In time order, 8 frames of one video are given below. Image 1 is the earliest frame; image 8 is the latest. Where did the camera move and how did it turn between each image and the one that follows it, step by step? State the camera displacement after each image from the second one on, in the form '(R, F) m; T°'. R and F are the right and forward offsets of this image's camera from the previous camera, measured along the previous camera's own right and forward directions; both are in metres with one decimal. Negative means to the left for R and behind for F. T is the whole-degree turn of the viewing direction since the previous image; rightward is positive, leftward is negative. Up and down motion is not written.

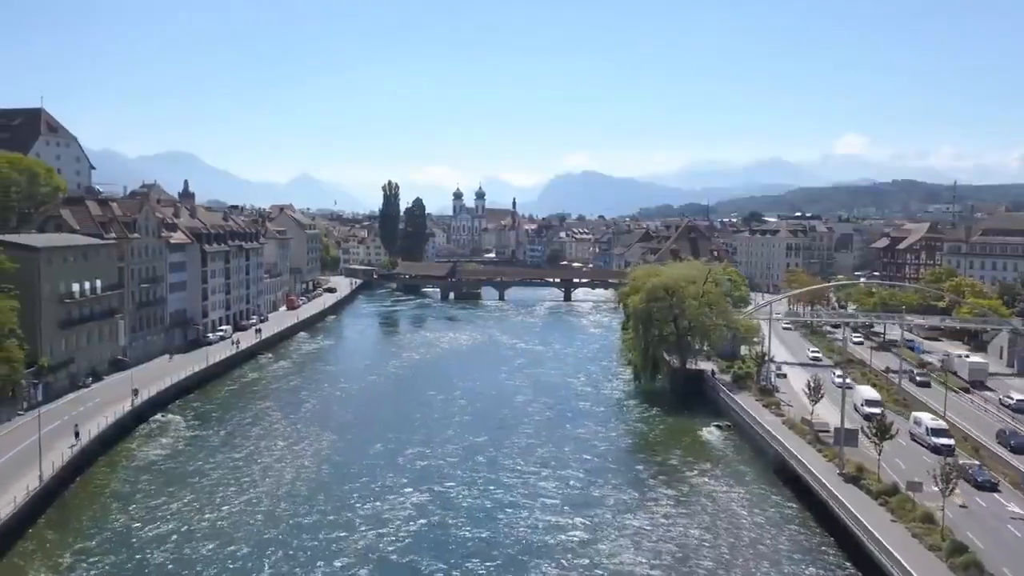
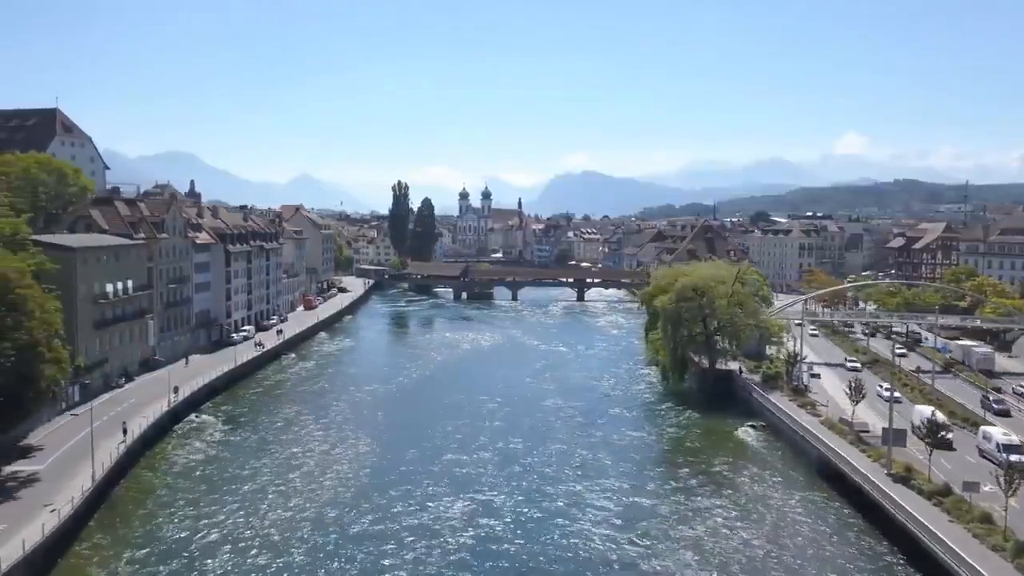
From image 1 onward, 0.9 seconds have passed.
(-1.6, +0.1) m; 0°
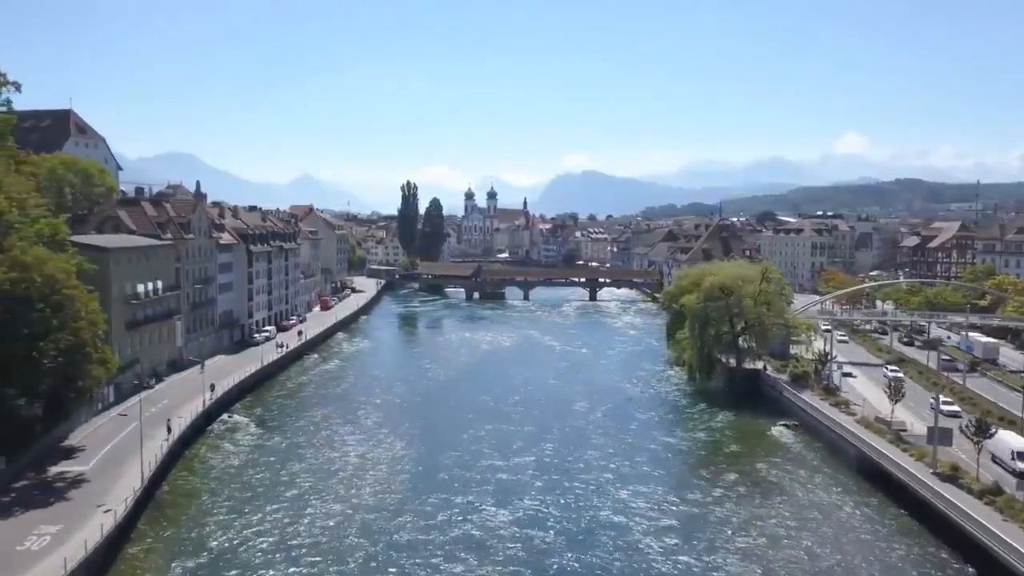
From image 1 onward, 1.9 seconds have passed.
(-1.5, +0.1) m; 0°
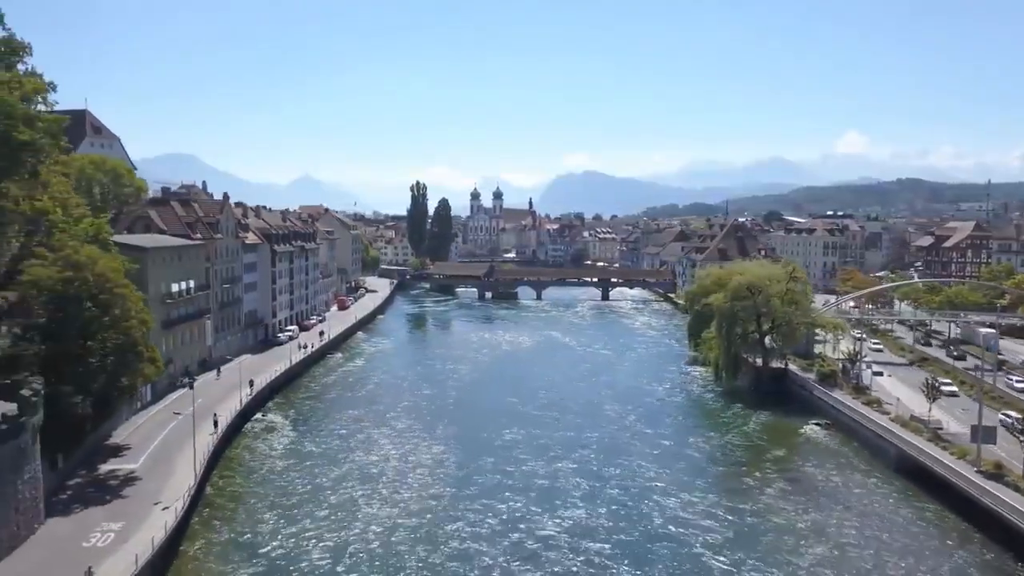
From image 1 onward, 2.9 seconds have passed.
(-1.5, -0.1) m; 0°
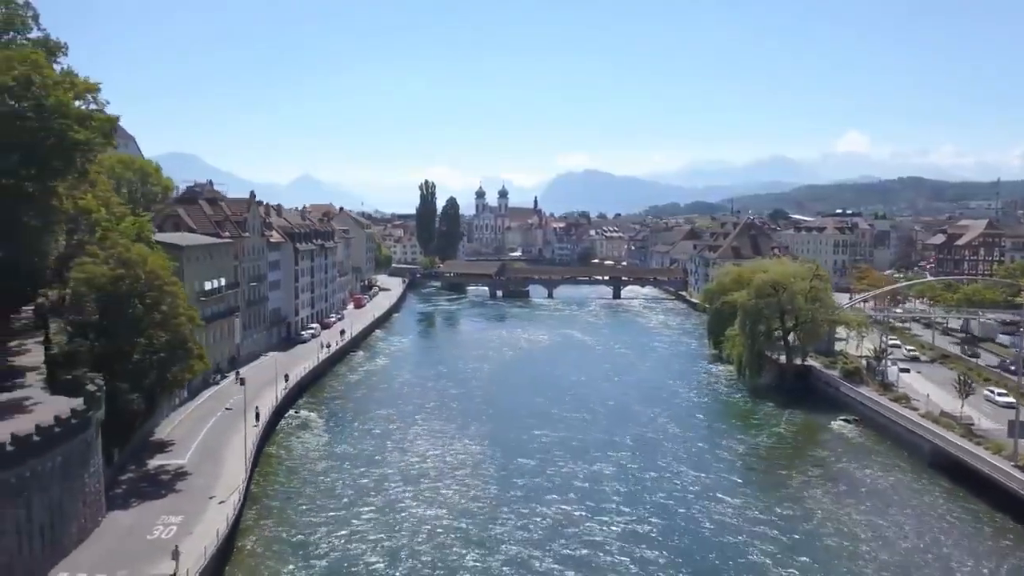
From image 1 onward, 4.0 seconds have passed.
(-1.4, -0.4) m; 0°
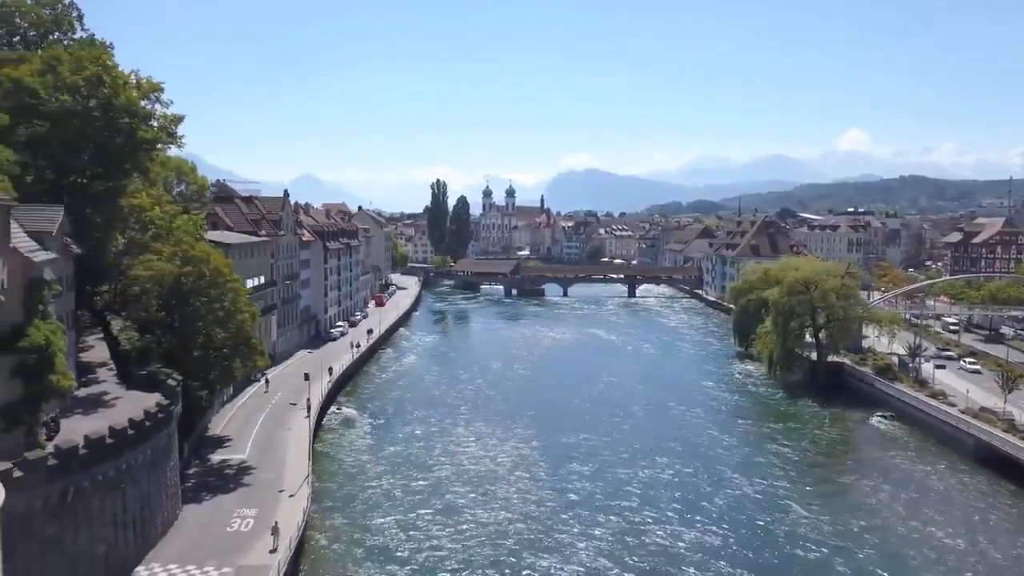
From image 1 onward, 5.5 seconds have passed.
(-1.9, -0.4) m; 0°
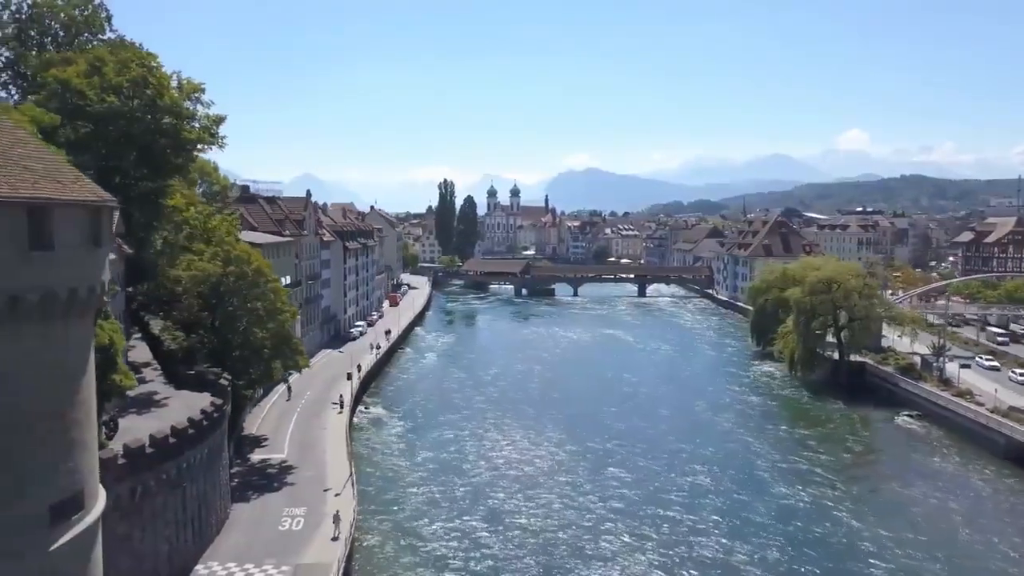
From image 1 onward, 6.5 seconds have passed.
(-1.3, -0.1) m; 0°
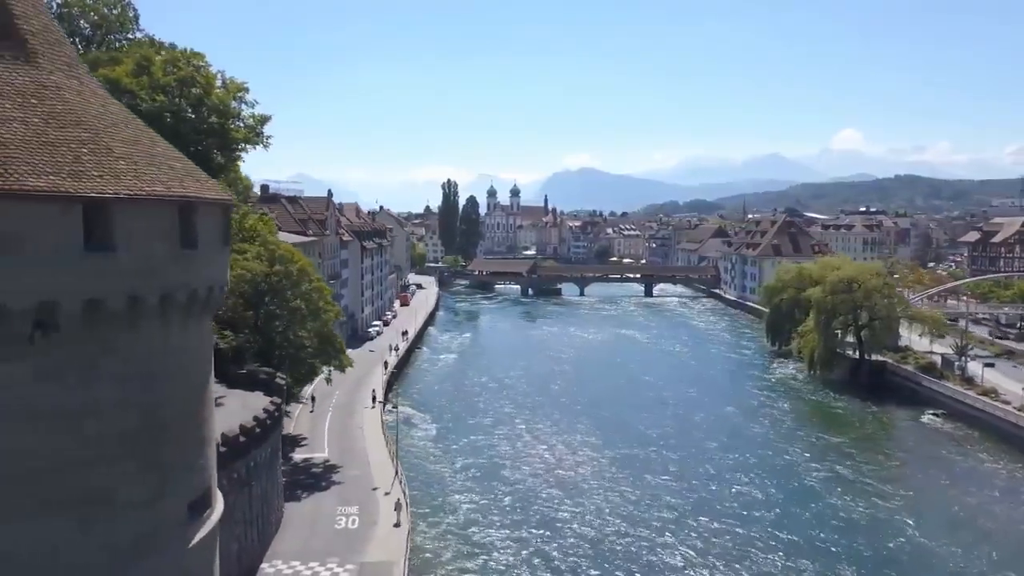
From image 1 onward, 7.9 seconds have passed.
(-1.6, -0.1) m; 0°
